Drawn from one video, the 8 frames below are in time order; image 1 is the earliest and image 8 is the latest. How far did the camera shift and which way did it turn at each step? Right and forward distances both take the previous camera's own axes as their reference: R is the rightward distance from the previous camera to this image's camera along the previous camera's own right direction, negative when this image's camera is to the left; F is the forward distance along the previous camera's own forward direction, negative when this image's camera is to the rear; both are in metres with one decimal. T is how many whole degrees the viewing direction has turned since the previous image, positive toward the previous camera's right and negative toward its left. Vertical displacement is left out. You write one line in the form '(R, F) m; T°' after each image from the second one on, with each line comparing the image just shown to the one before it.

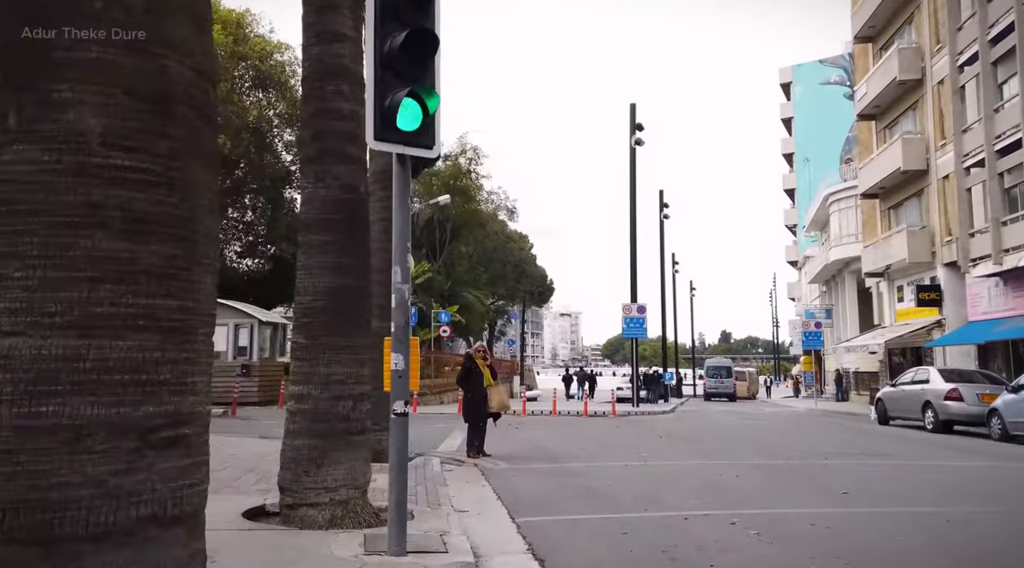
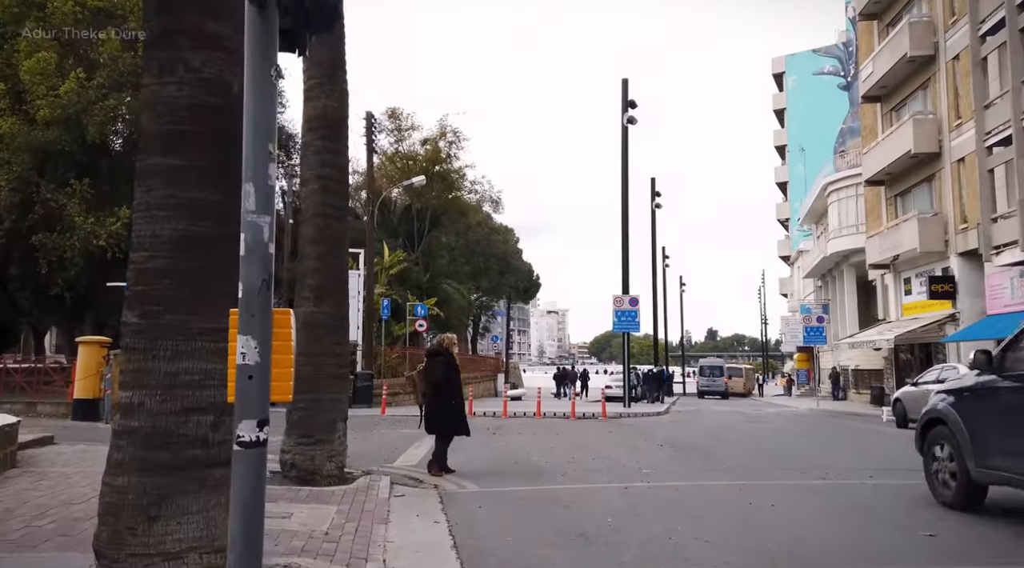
(+0.2, +2.4) m; +1°
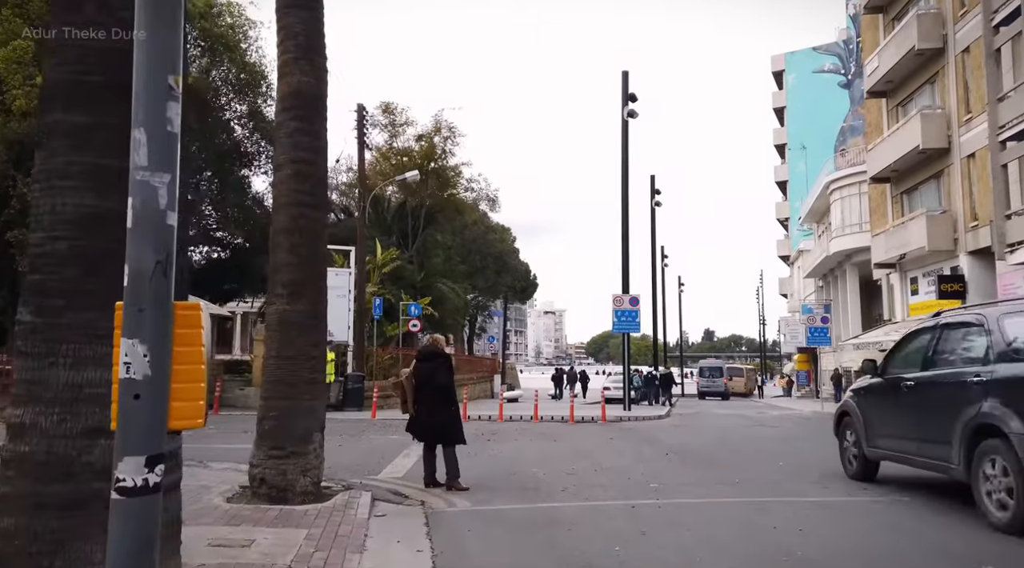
(0.0, +0.9) m; 0°
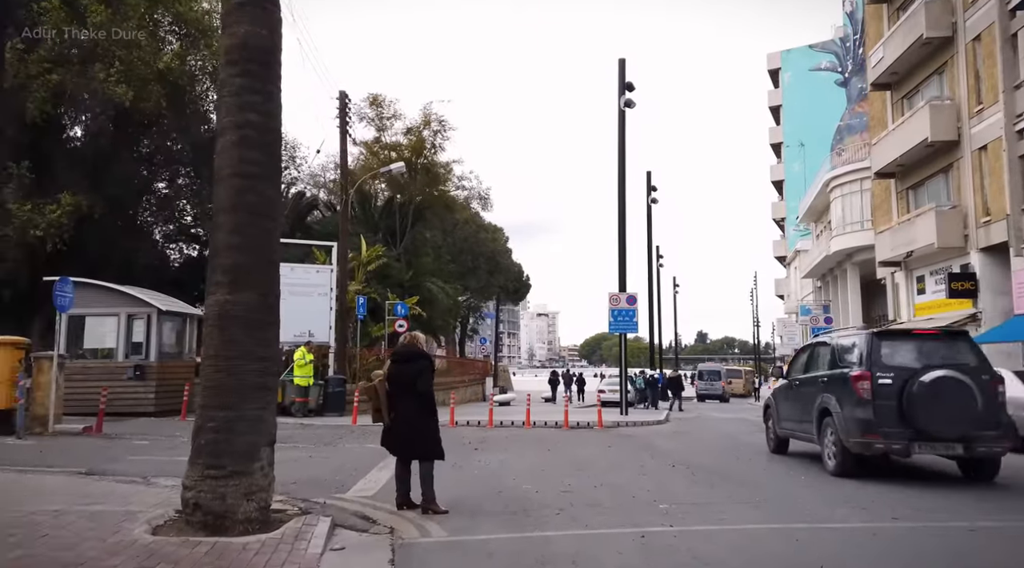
(+0.1, +1.3) m; +1°
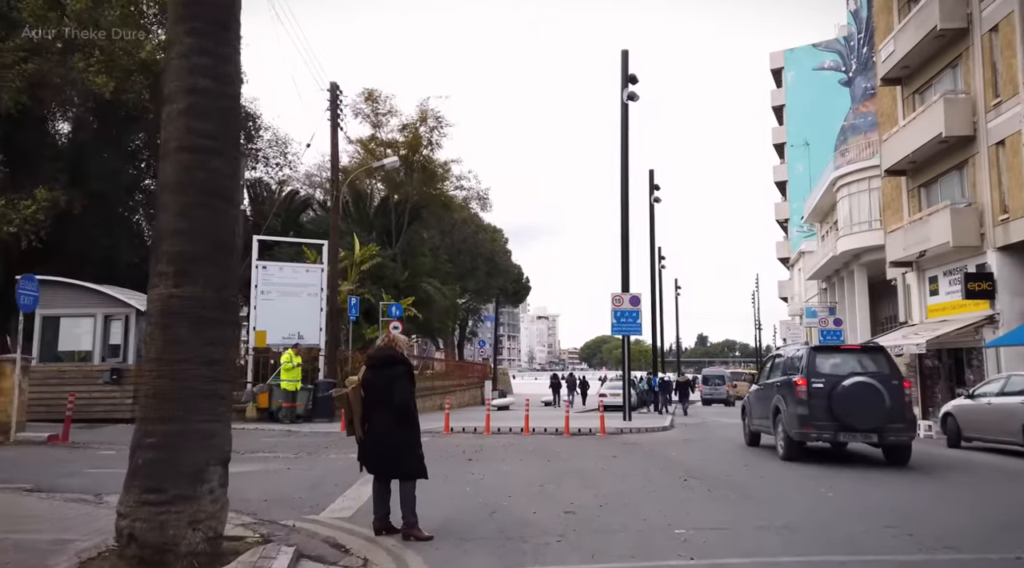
(+0.1, +1.0) m; 0°
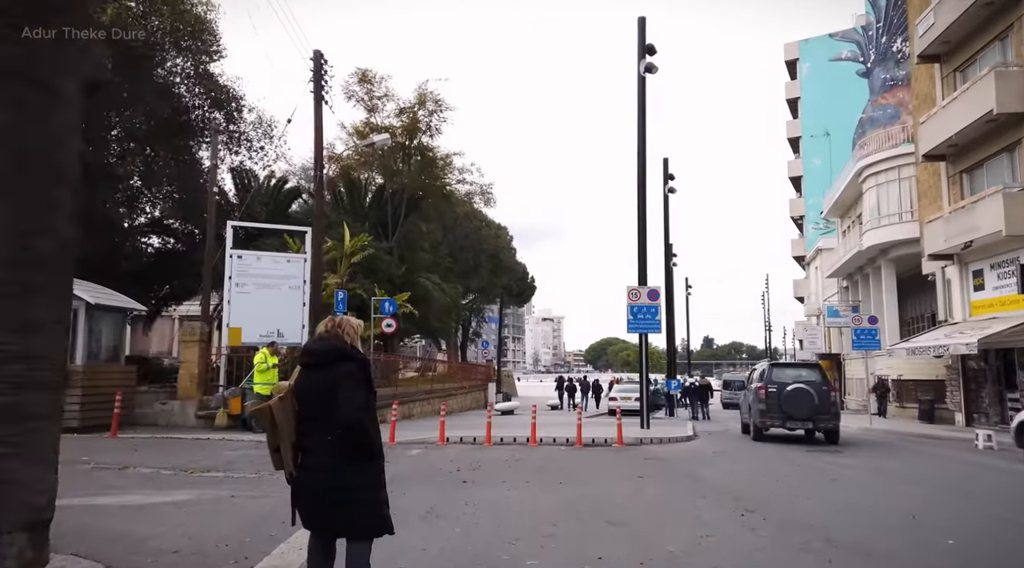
(0.0, +2.4) m; 0°
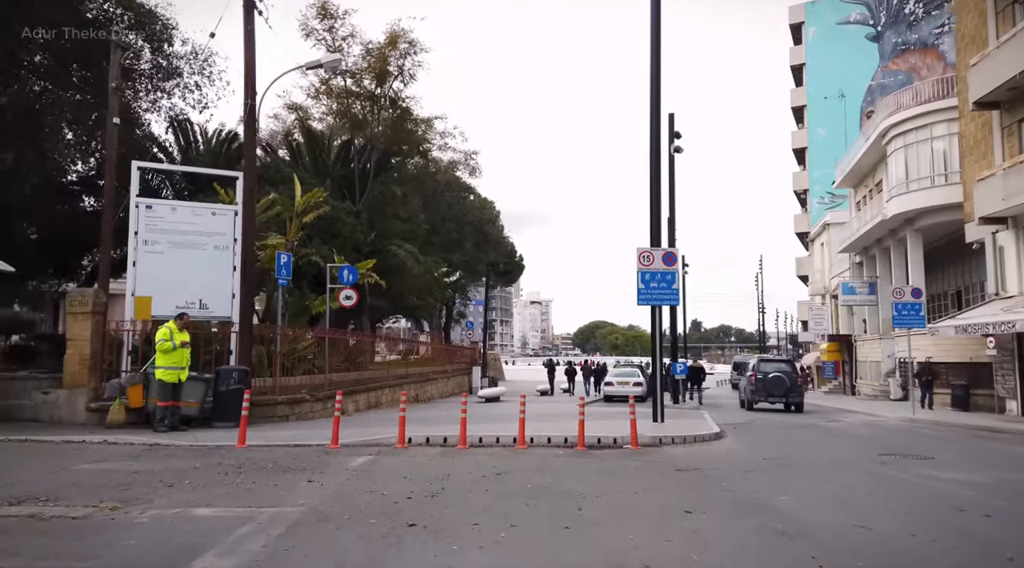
(+0.1, +4.1) m; +1°
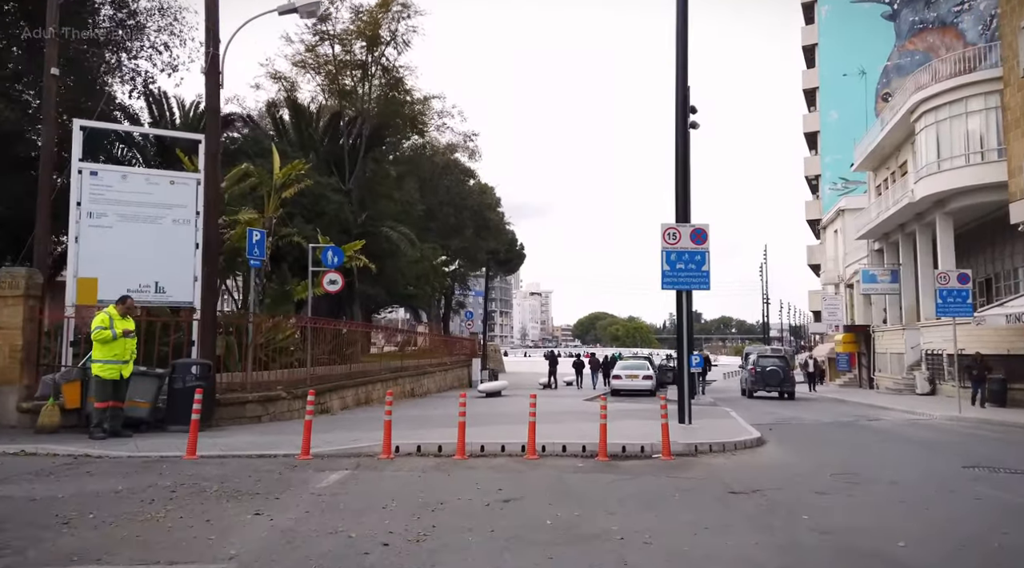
(-0.1, +2.2) m; 0°
